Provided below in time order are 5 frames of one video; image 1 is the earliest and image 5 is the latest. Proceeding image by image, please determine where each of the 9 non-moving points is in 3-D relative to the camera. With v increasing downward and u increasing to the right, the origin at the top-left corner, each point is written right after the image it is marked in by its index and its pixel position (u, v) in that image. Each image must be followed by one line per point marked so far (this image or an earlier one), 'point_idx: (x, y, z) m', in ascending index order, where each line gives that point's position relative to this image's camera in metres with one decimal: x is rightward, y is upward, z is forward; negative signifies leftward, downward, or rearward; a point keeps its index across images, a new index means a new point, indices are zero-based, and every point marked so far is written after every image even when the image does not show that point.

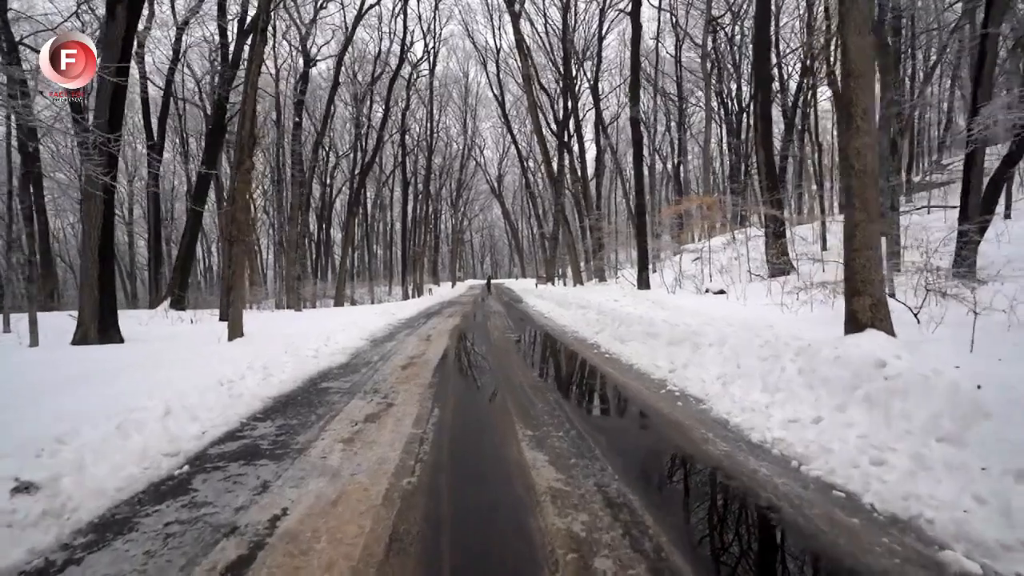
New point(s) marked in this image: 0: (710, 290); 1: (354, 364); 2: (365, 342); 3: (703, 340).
0: (+4.6, 0.0, +13.4) m
1: (-2.5, -1.2, +9.0) m
2: (-3.0, -1.1, +11.8) m
3: (+2.4, -0.7, +7.3) m
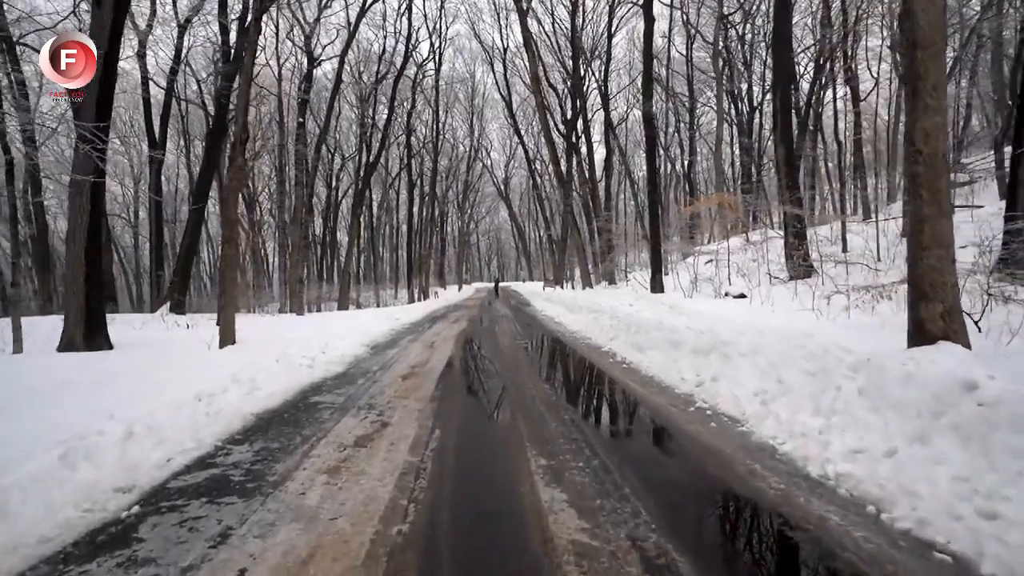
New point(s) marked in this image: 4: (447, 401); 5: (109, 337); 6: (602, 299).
0: (+4.8, -0.1, +12.7) m
1: (-2.3, -1.3, +8.4) m
2: (-2.9, -1.2, +11.2) m
3: (+2.5, -0.7, +6.6) m
4: (-0.7, -1.3, +6.8) m
5: (-7.9, -1.0, +11.3) m
6: (+2.8, -0.3, +17.7) m
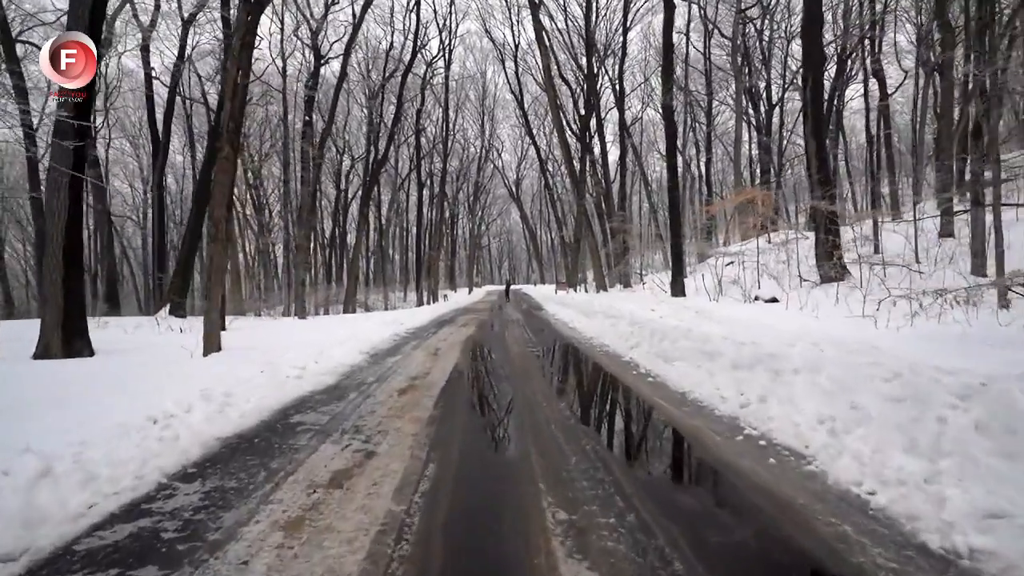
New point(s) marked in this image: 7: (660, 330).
0: (+5.0, -0.2, +11.7) m
1: (-2.2, -1.3, +7.5) m
2: (-2.7, -1.2, +10.3) m
3: (+2.7, -0.7, +5.7) m
4: (-0.6, -1.3, +5.9) m
5: (-7.7, -1.0, +10.5) m
6: (+3.1, -0.4, +16.7) m
7: (+2.5, -0.7, +9.8) m
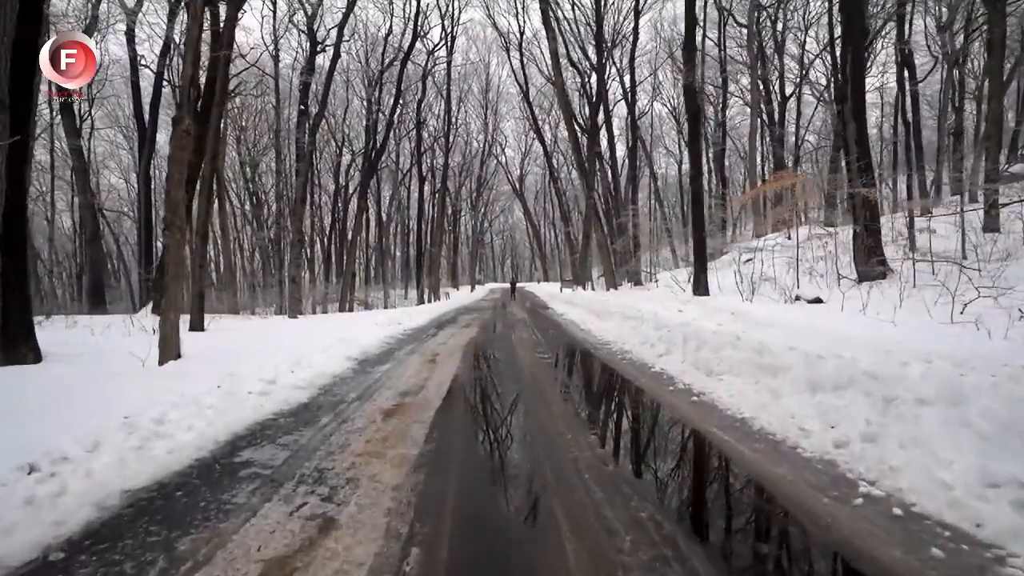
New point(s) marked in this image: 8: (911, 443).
0: (+5.2, -0.2, +10.3) m
1: (-2.1, -1.3, +6.1) m
2: (-2.5, -1.2, +8.9) m
3: (+2.8, -0.7, +4.2) m
4: (-0.5, -1.3, +4.5) m
5: (-7.5, -0.9, +9.2) m
6: (+3.2, -0.4, +15.3) m
7: (+2.6, -0.7, +8.3) m
8: (+2.5, -1.0, +3.6) m
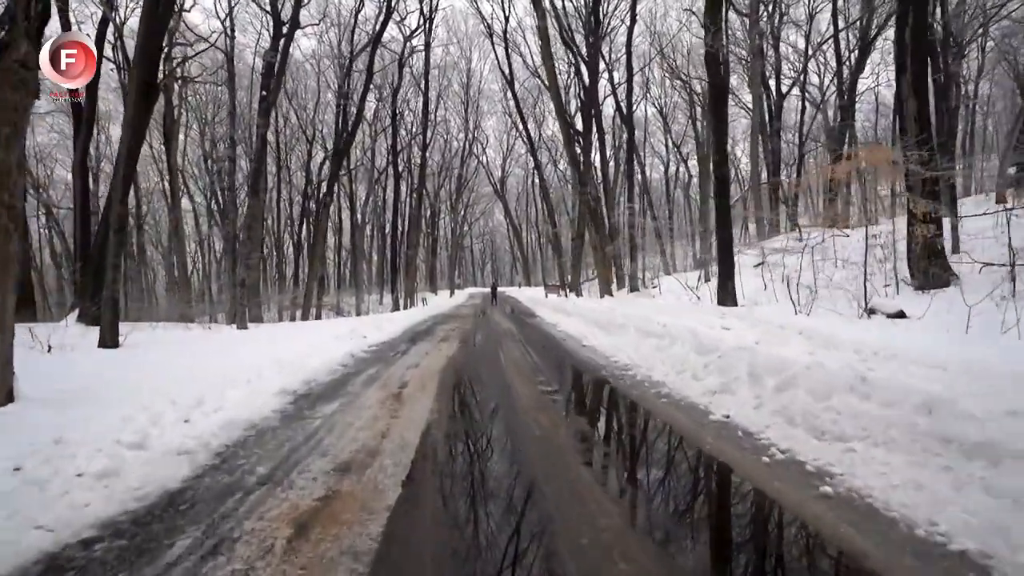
0: (+5.1, -0.3, +7.9) m
1: (-2.0, -1.3, +3.5) m
2: (-2.6, -1.3, +6.3) m
3: (+2.9, -0.8, +1.8) m
4: (-0.4, -1.4, +2.0) m
5: (-7.6, -1.0, +6.4) m
6: (+3.0, -0.6, +12.9) m
7: (+2.6, -0.8, +5.9) m
8: (+2.6, -1.0, +1.1) m
